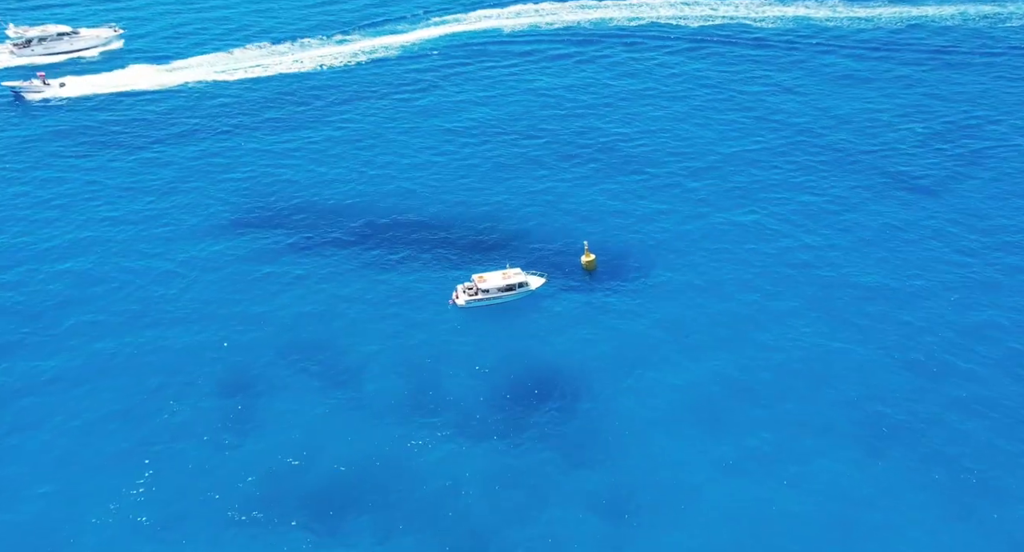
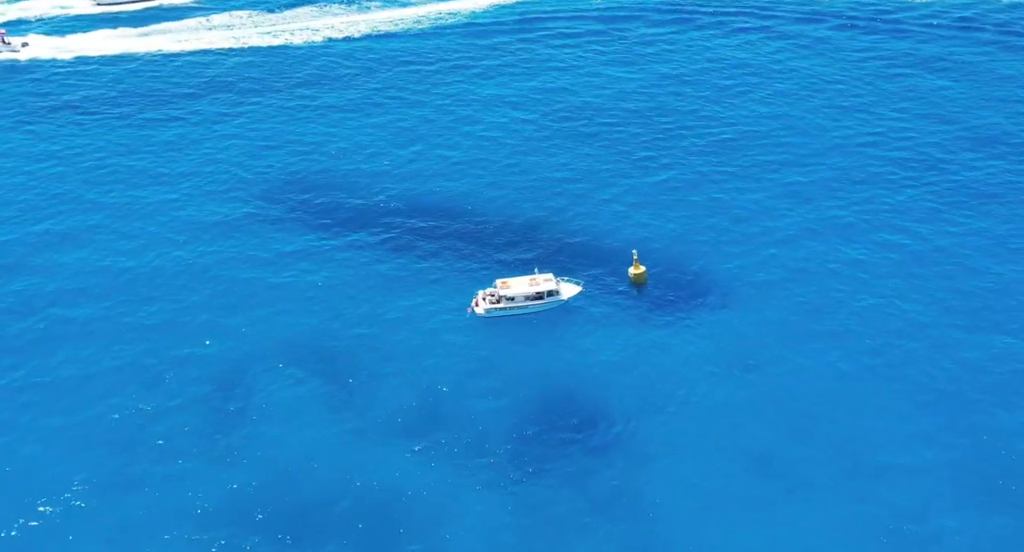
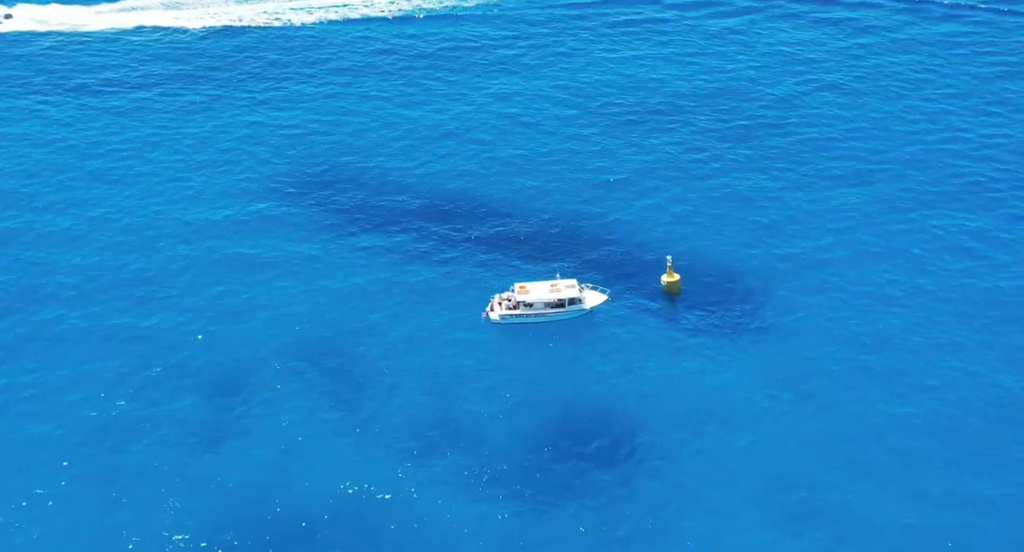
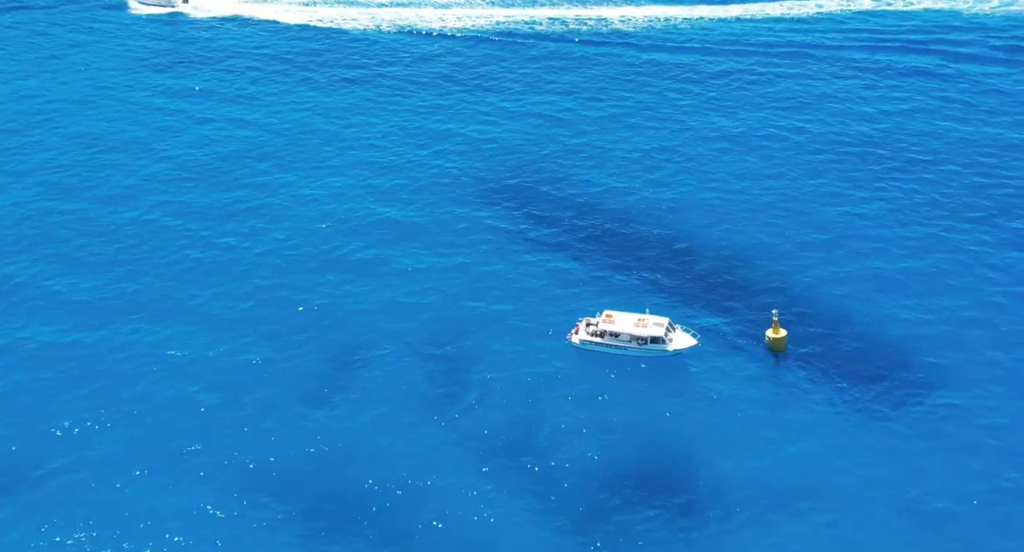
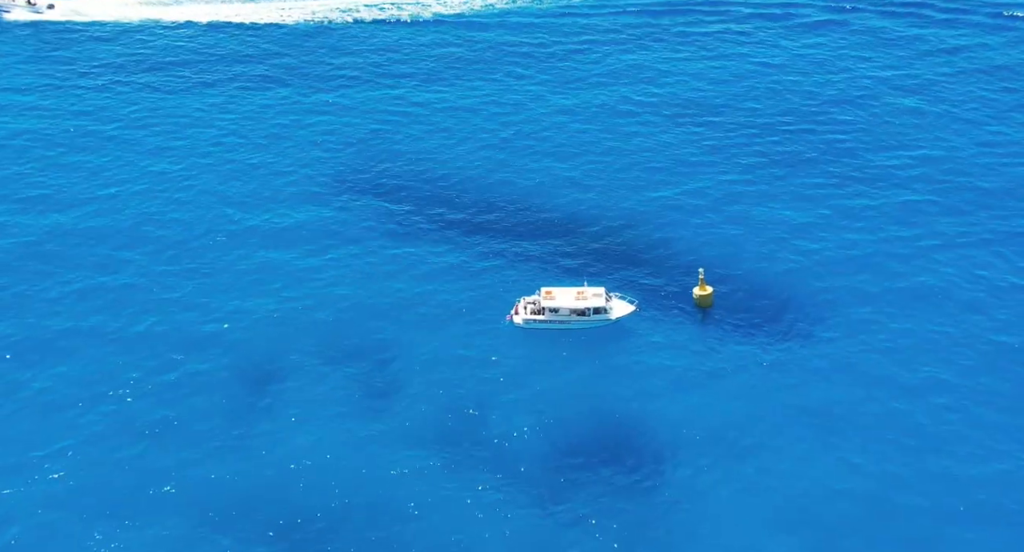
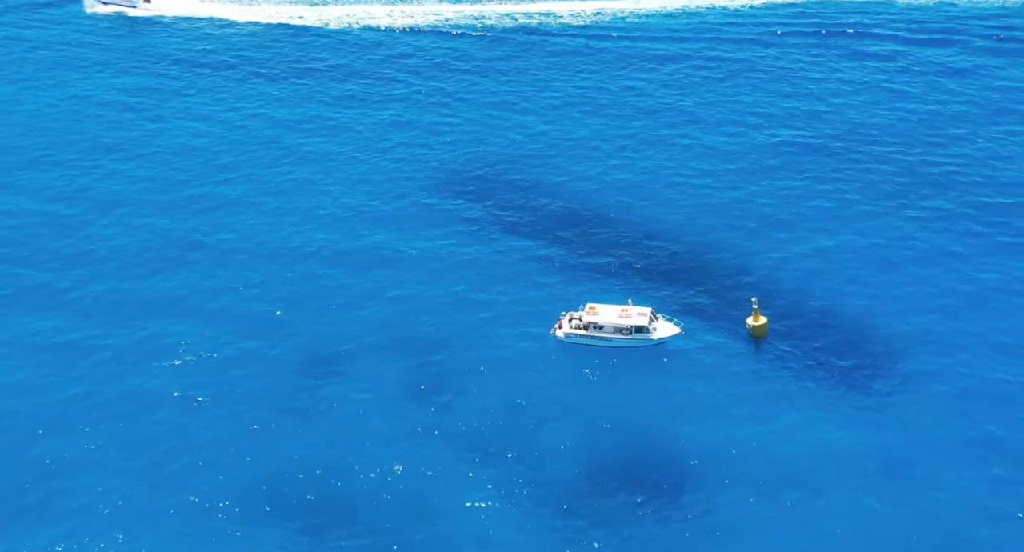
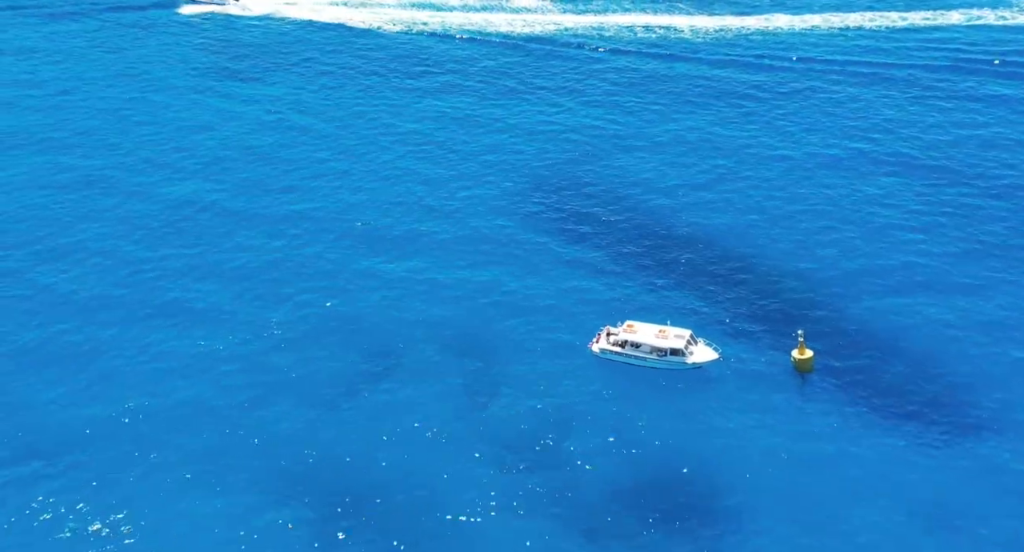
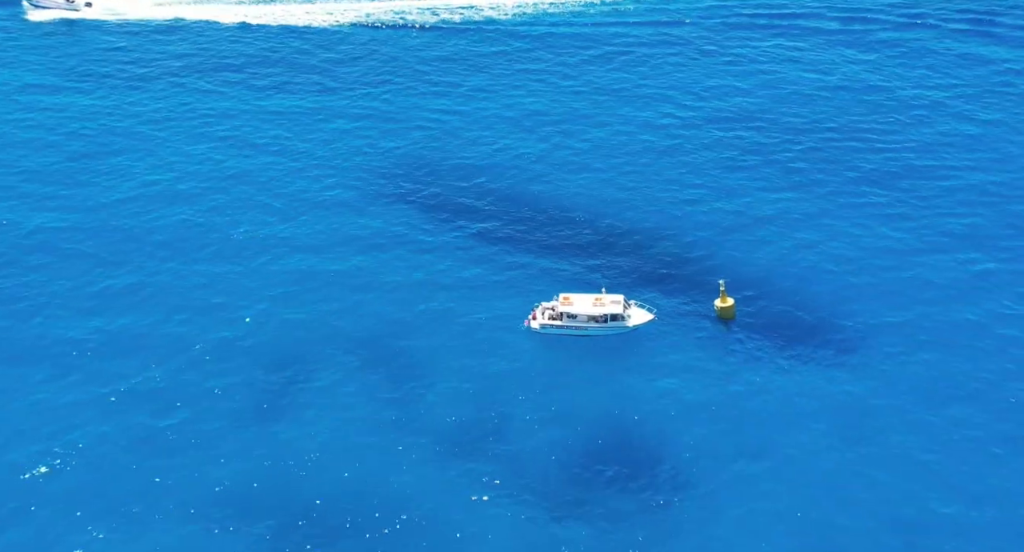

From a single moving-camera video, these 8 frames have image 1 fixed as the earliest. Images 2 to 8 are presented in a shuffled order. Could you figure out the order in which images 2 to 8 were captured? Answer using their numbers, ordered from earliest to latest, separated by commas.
2, 3, 5, 8, 6, 4, 7
